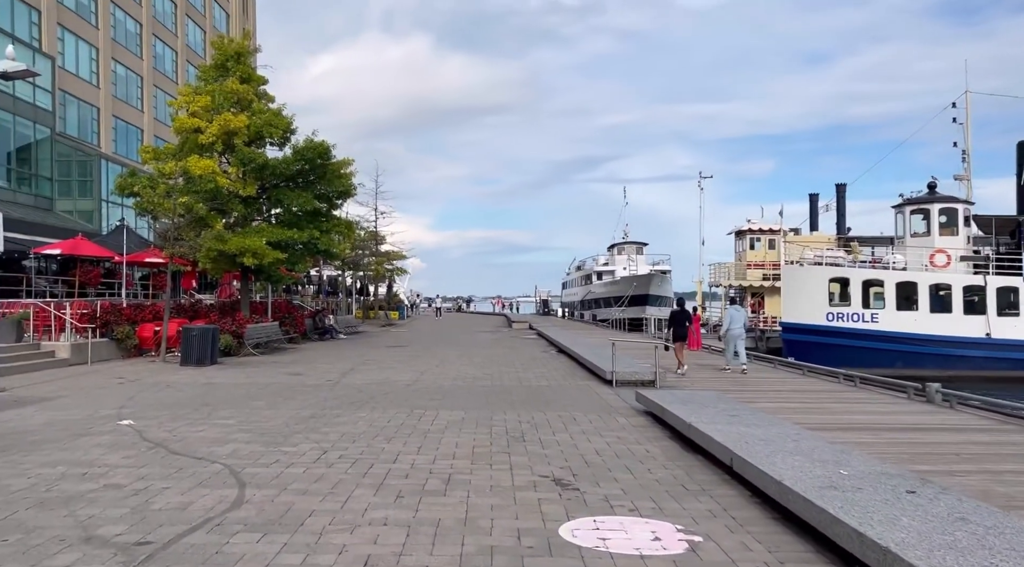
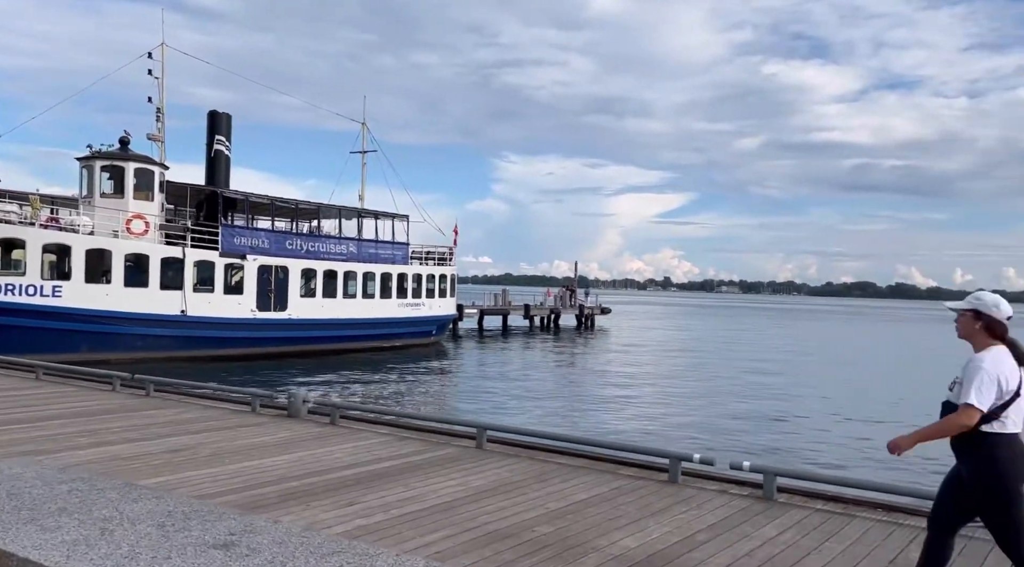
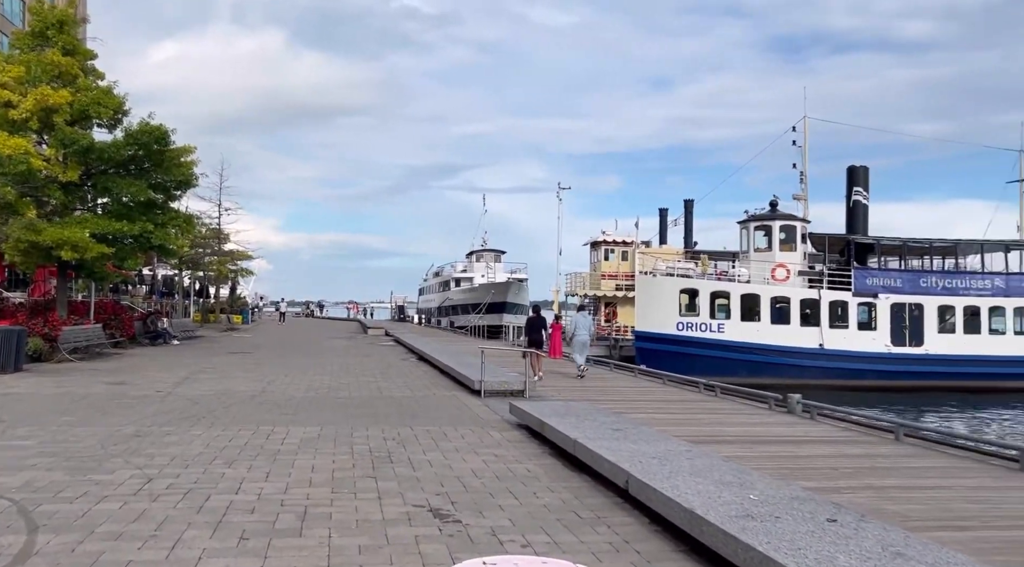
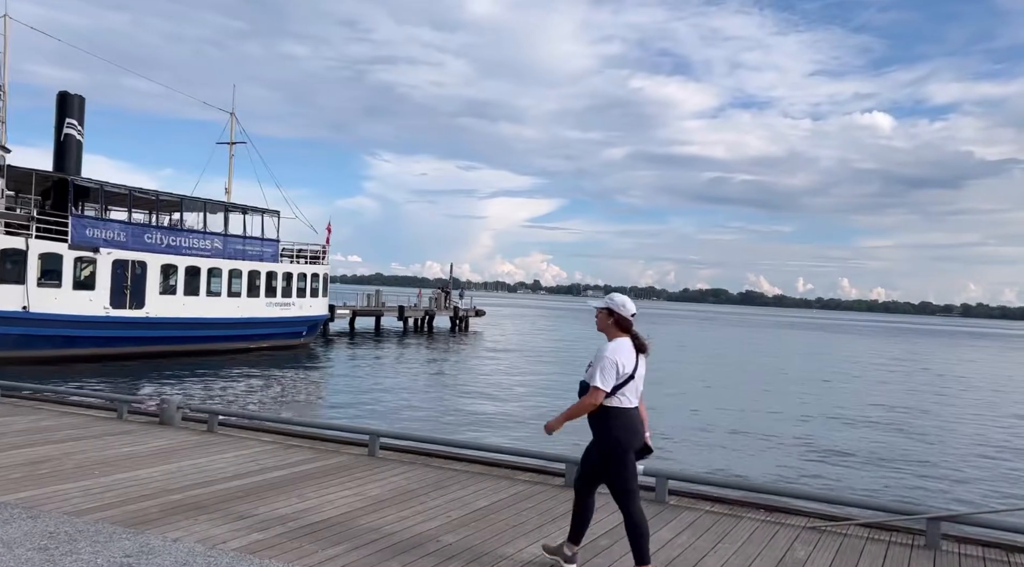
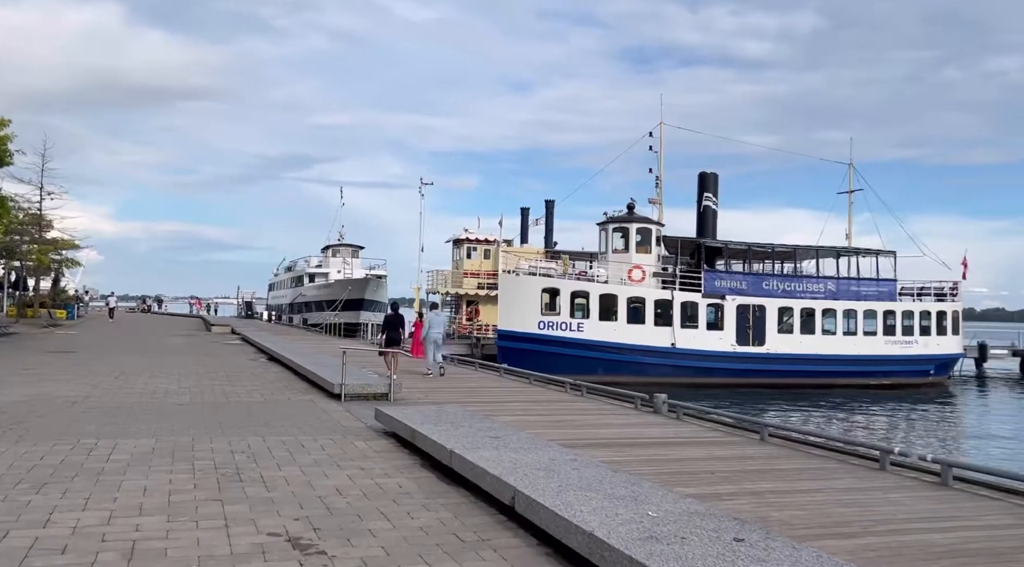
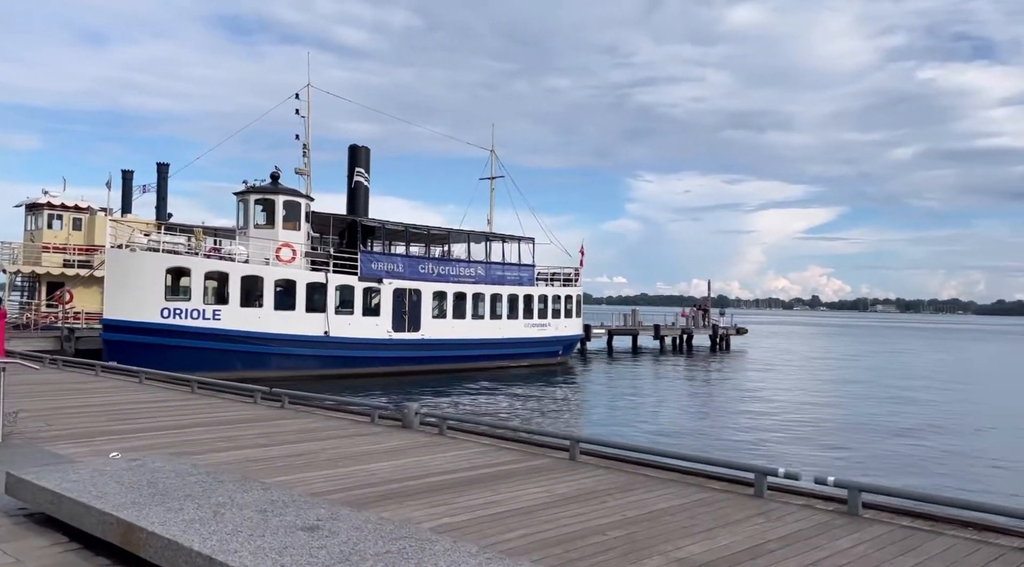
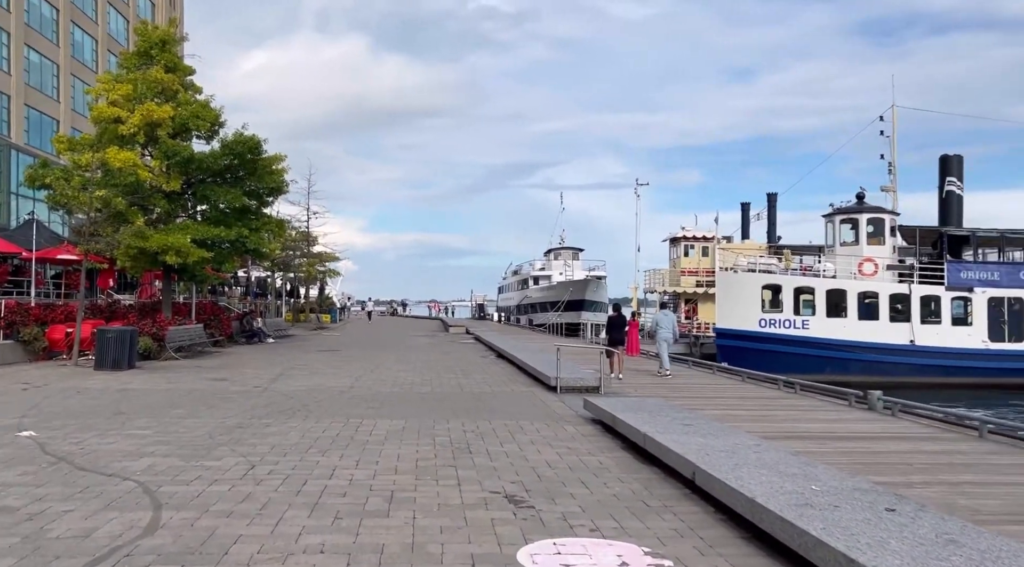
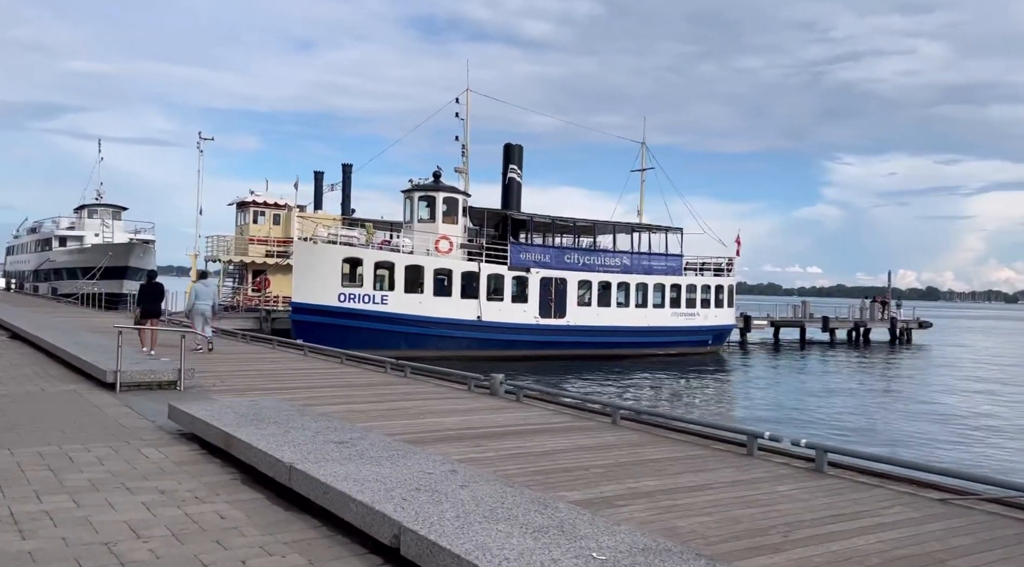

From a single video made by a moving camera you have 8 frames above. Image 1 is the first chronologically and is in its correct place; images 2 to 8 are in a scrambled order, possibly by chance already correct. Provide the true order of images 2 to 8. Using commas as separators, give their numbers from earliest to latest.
7, 3, 5, 8, 6, 2, 4
